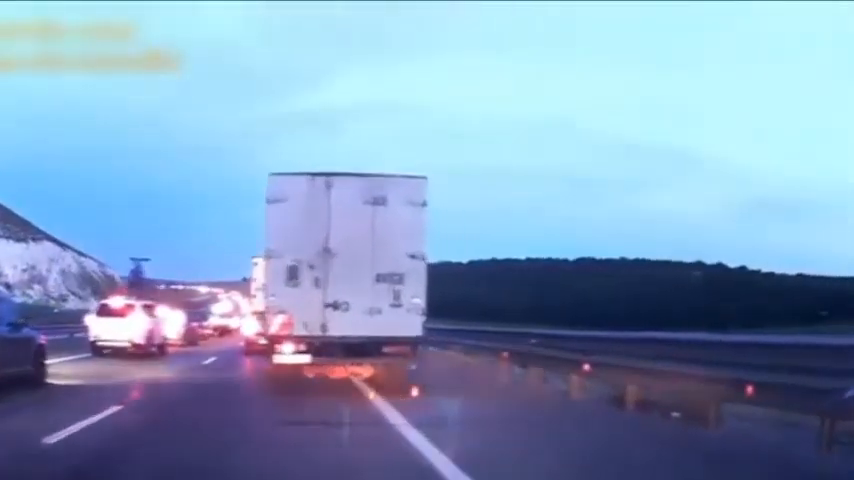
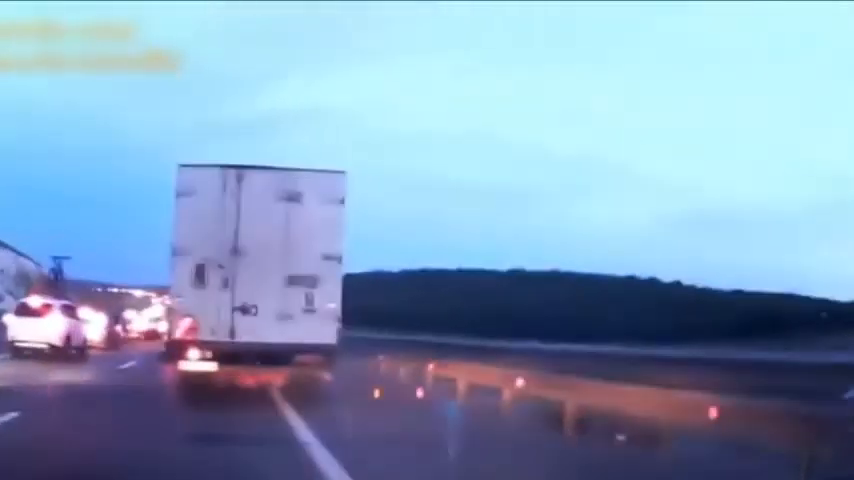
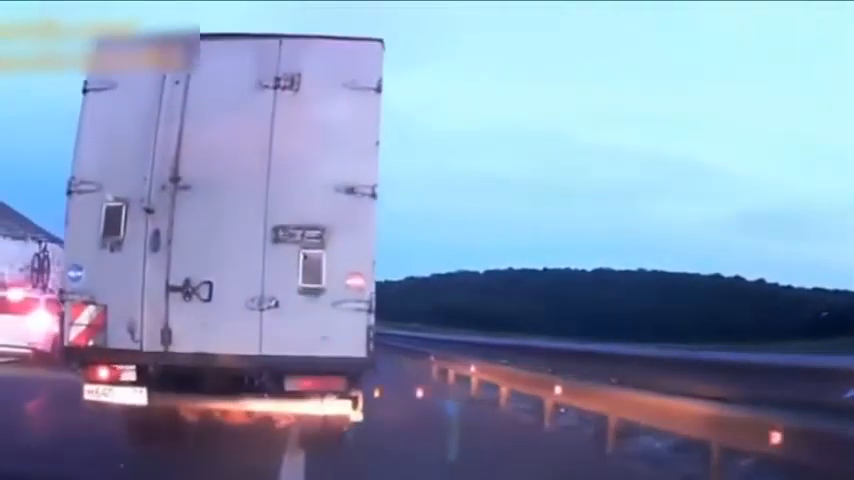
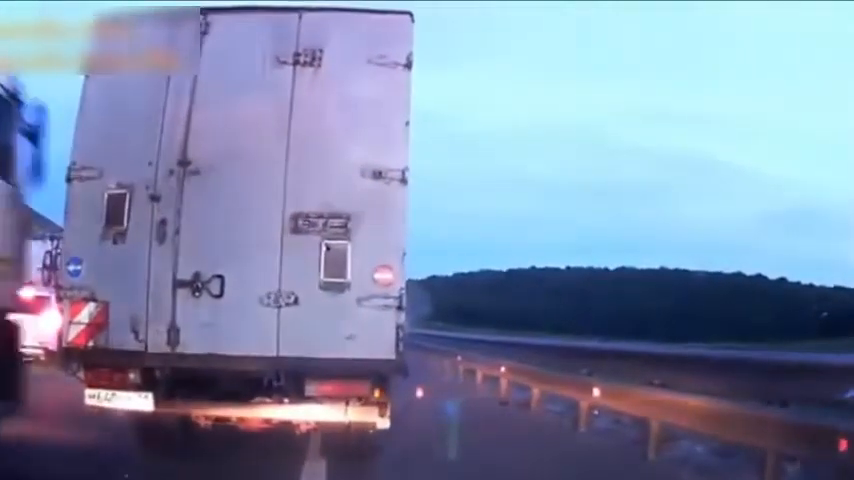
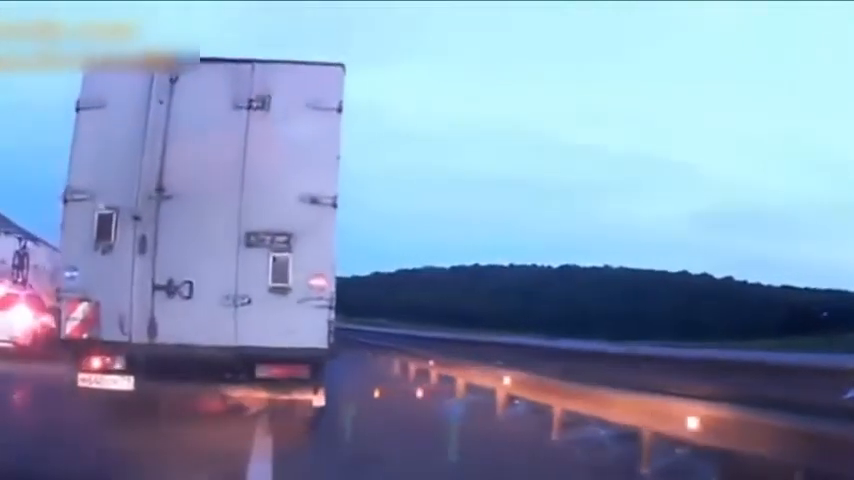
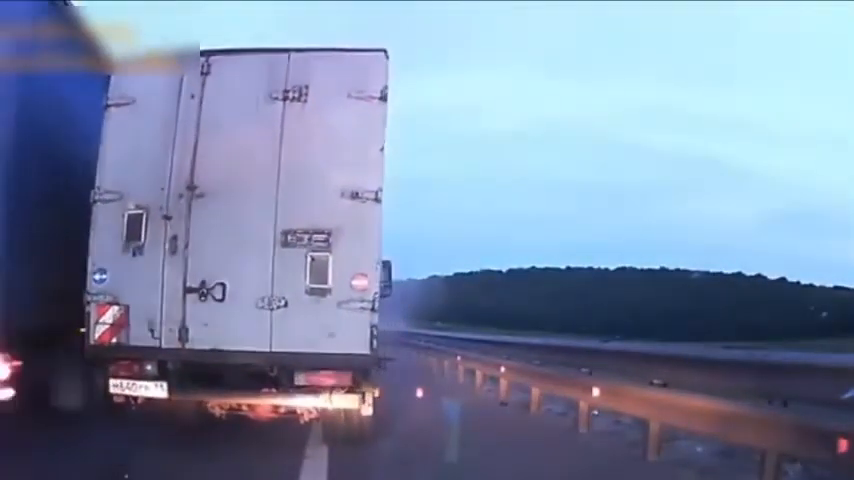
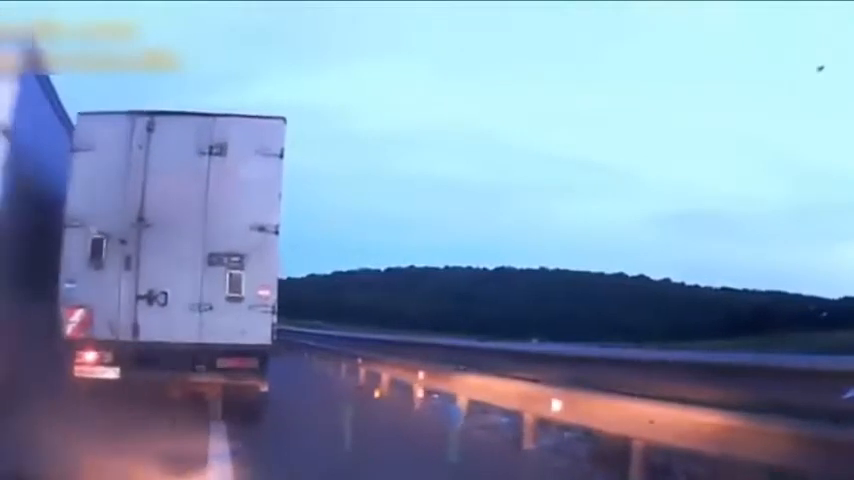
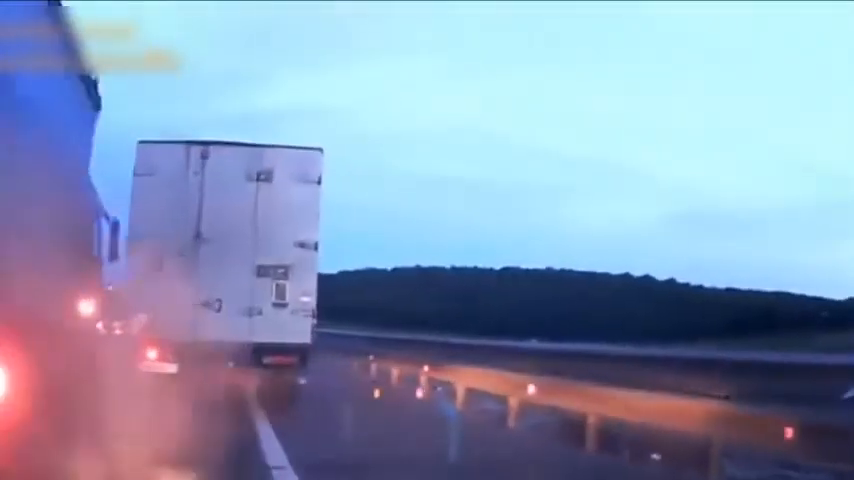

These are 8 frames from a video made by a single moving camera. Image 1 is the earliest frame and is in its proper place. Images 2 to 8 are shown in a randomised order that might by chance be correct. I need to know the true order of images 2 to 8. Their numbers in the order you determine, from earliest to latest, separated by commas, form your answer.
2, 8, 7, 5, 3, 4, 6
